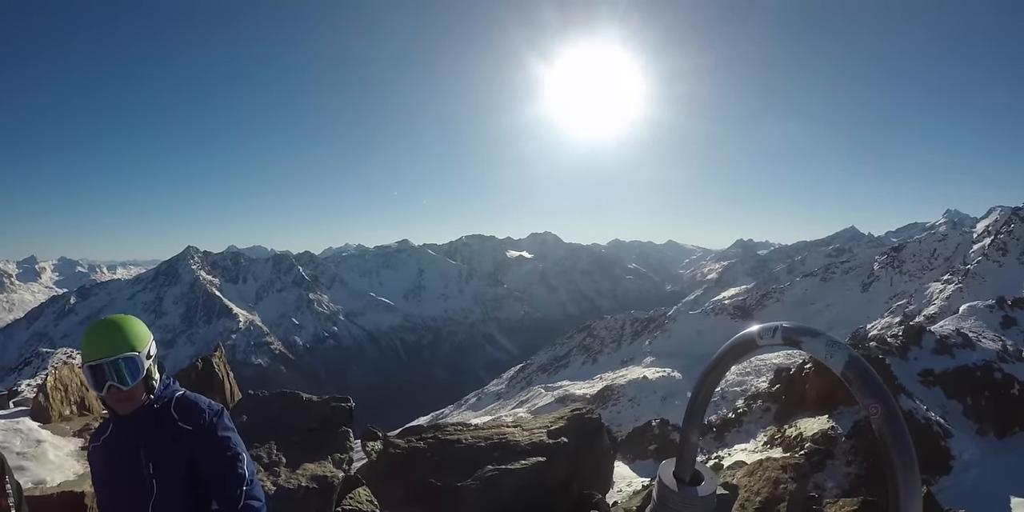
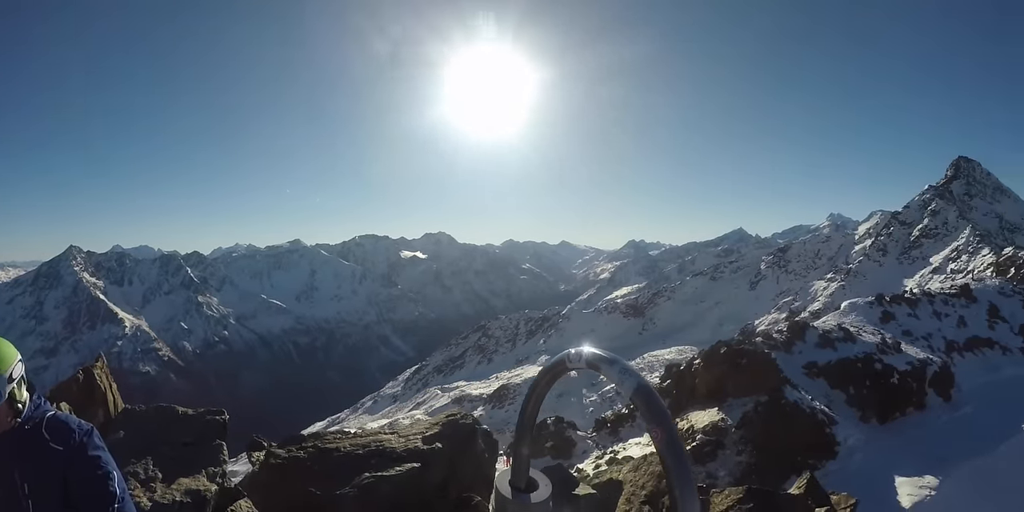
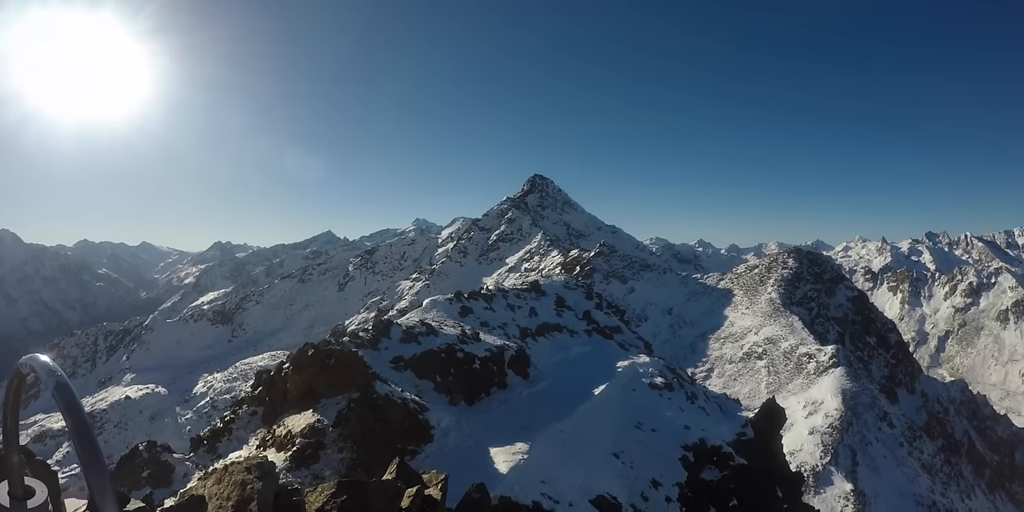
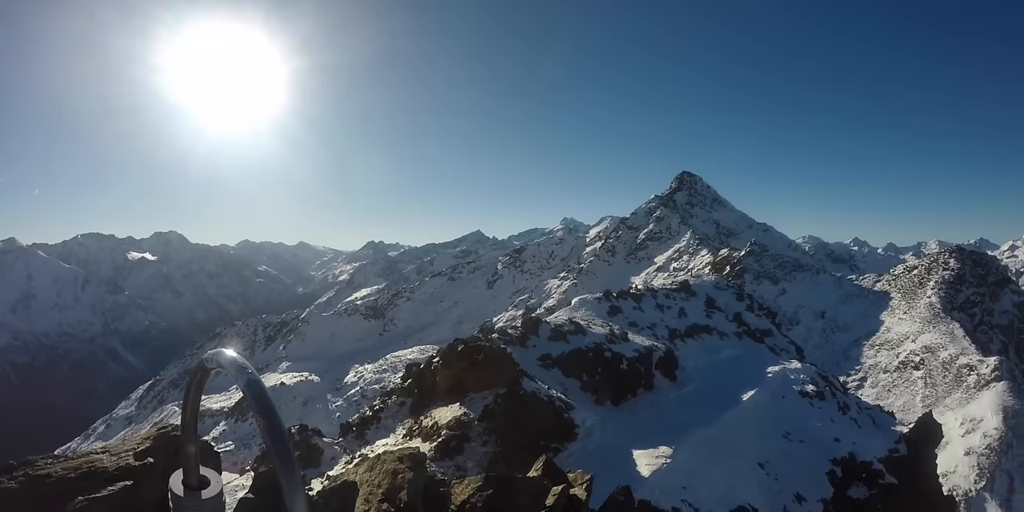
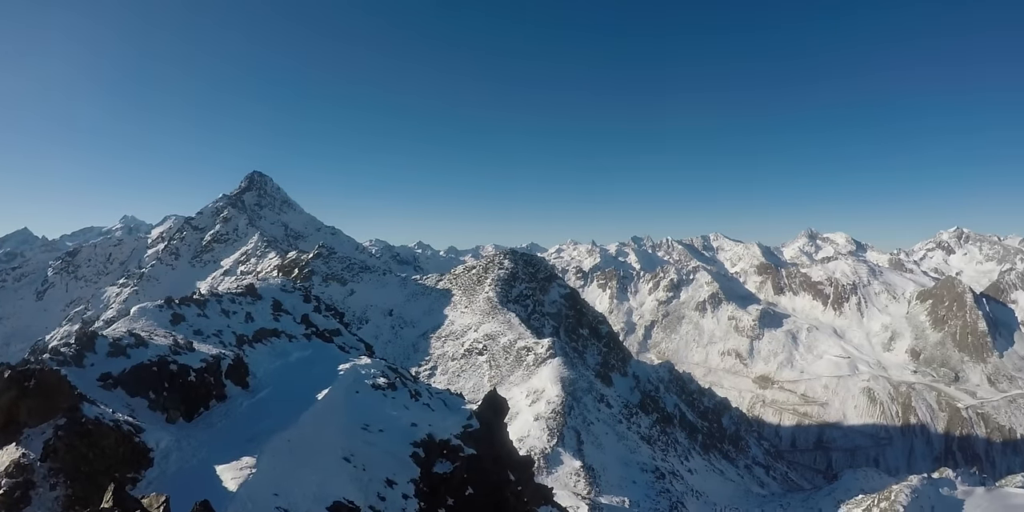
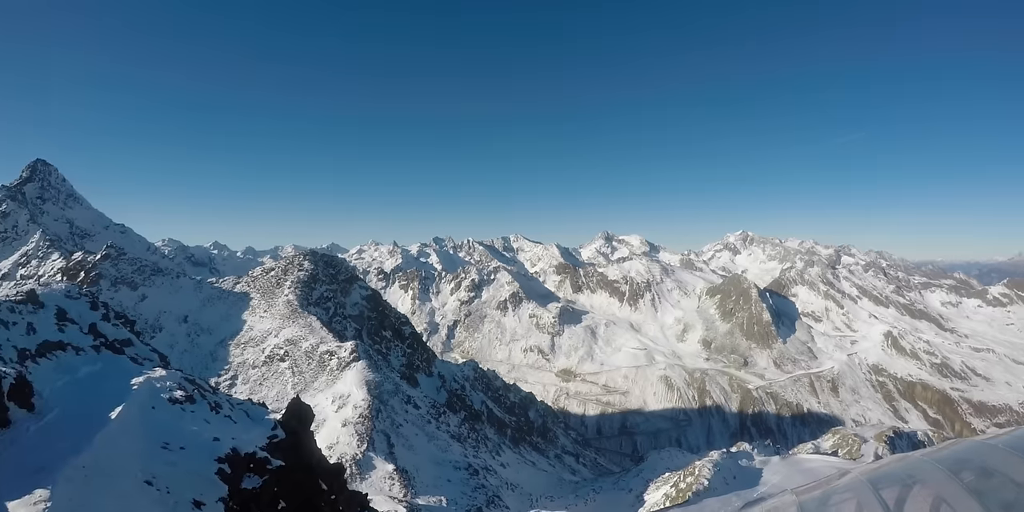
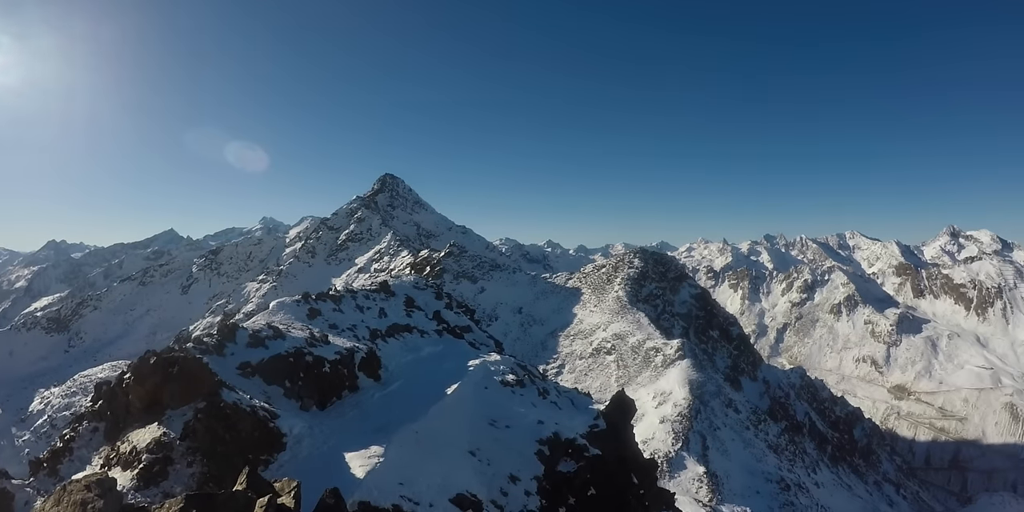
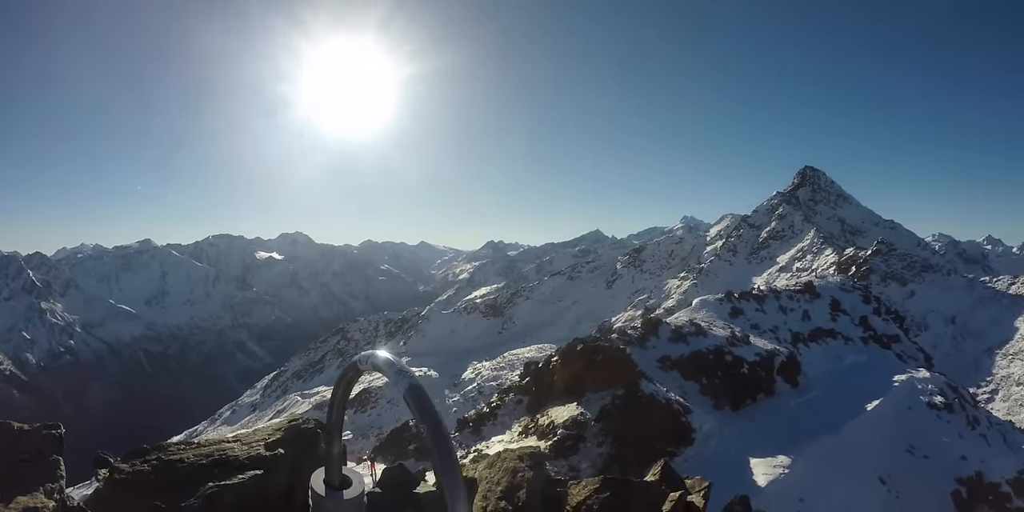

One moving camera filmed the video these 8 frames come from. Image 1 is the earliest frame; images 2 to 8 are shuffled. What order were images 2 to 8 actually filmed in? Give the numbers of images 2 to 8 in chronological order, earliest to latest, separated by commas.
2, 8, 4, 3, 7, 5, 6
